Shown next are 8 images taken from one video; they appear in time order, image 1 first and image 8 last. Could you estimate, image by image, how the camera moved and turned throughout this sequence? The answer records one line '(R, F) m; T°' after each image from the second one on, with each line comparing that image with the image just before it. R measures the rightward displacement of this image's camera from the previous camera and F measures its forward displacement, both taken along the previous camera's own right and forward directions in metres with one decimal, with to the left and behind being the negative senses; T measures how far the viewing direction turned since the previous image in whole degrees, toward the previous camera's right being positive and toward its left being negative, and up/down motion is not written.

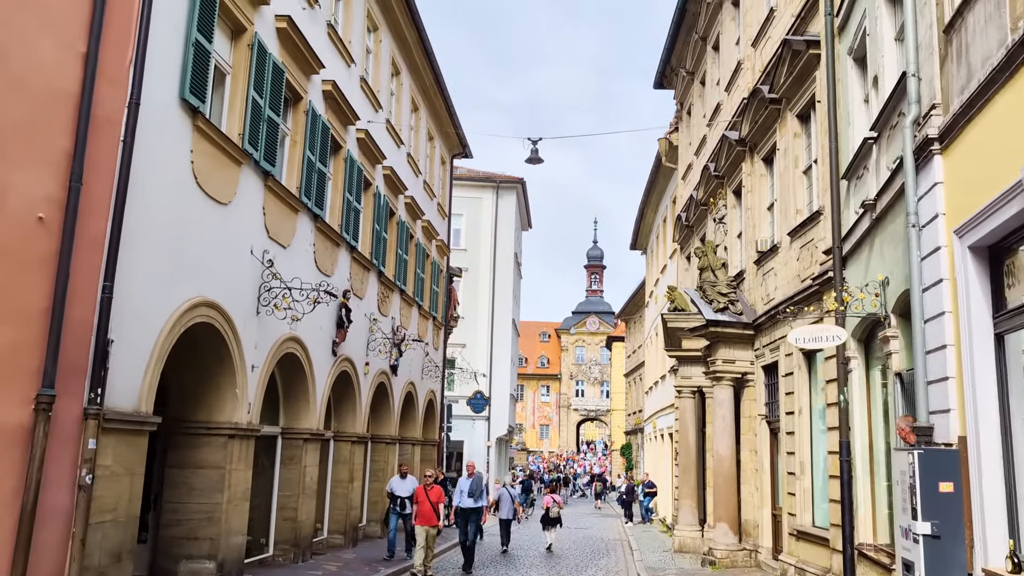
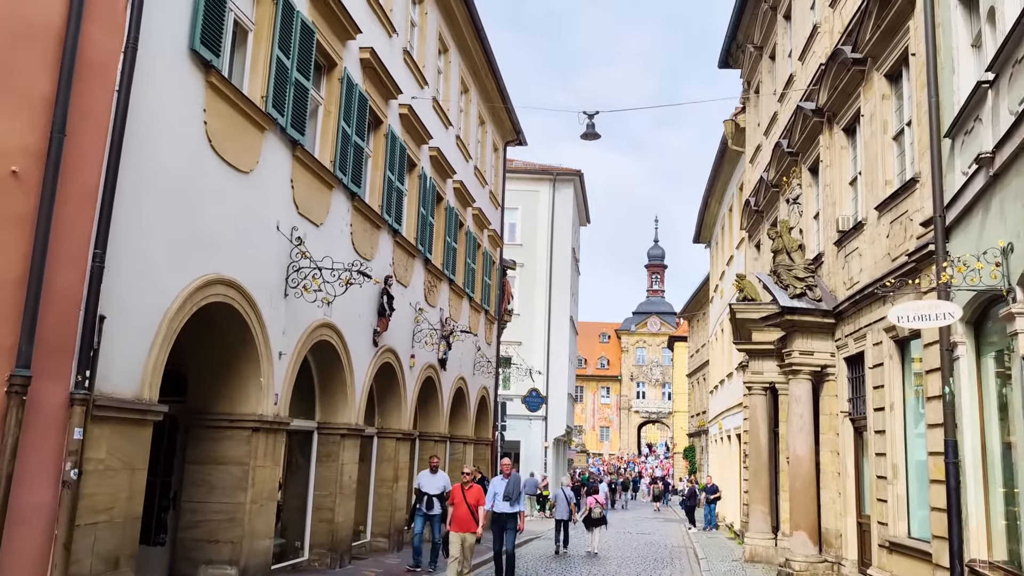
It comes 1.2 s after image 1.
(+0.1, +1.2) m; -4°
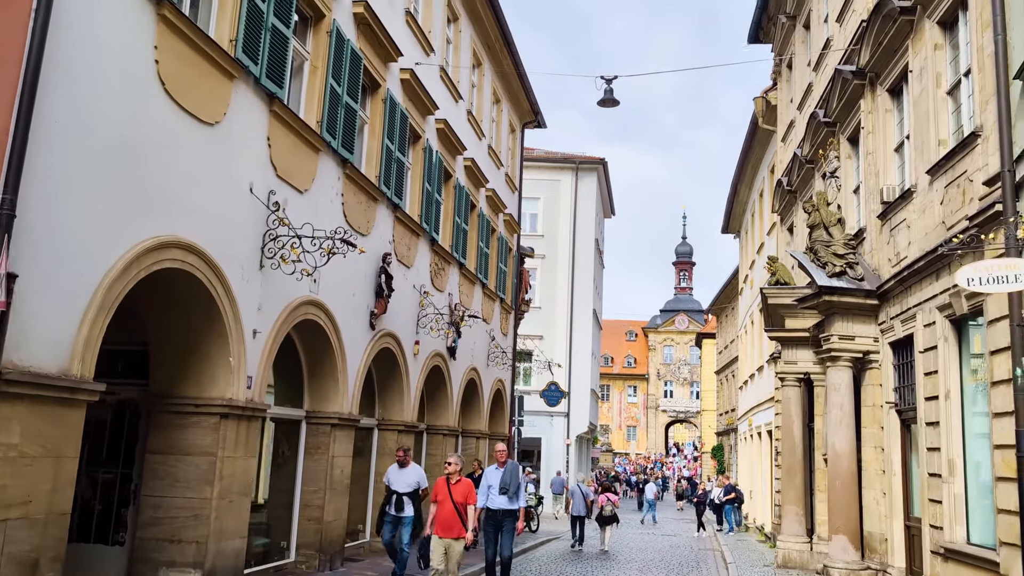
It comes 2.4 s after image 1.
(+0.3, +1.2) m; -2°
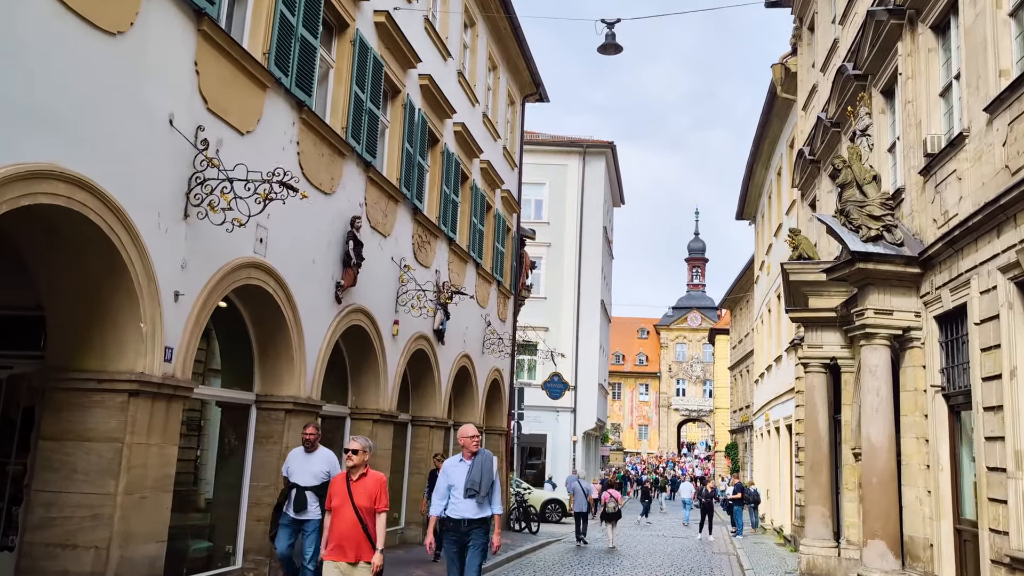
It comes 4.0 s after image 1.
(+0.3, +1.7) m; -1°
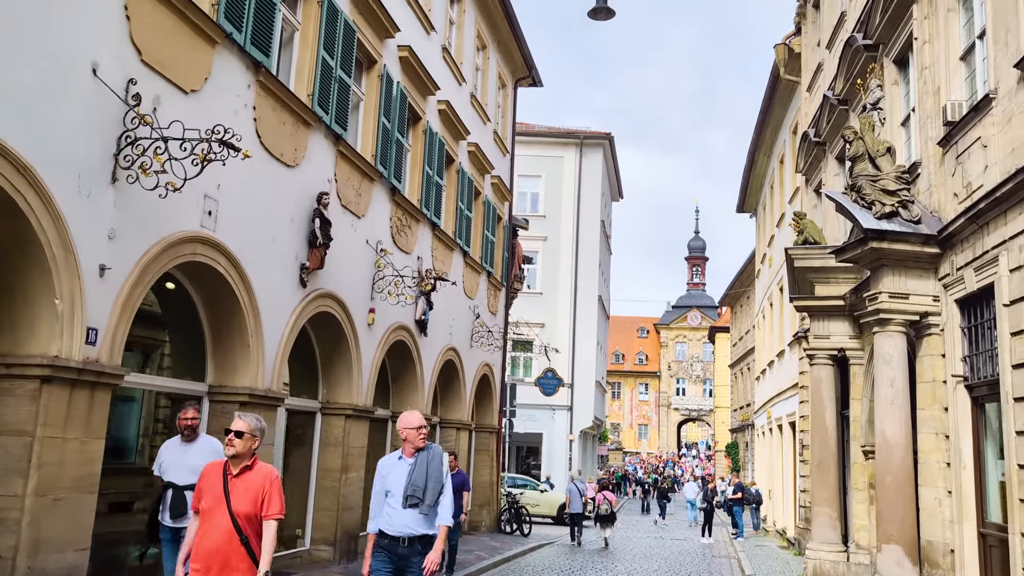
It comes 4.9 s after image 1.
(+0.2, +1.0) m; 0°
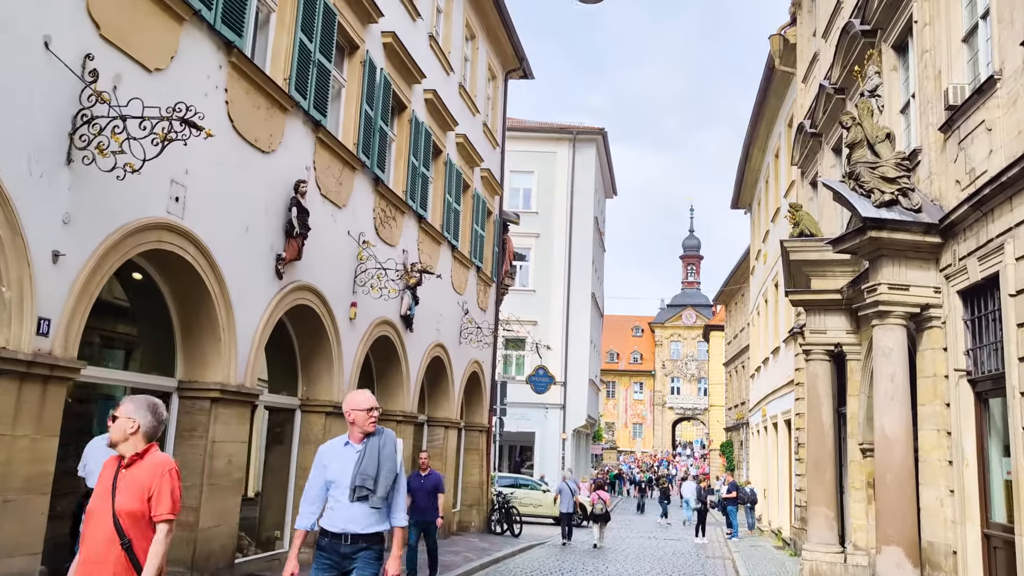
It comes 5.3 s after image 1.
(+0.1, +0.4) m; 0°
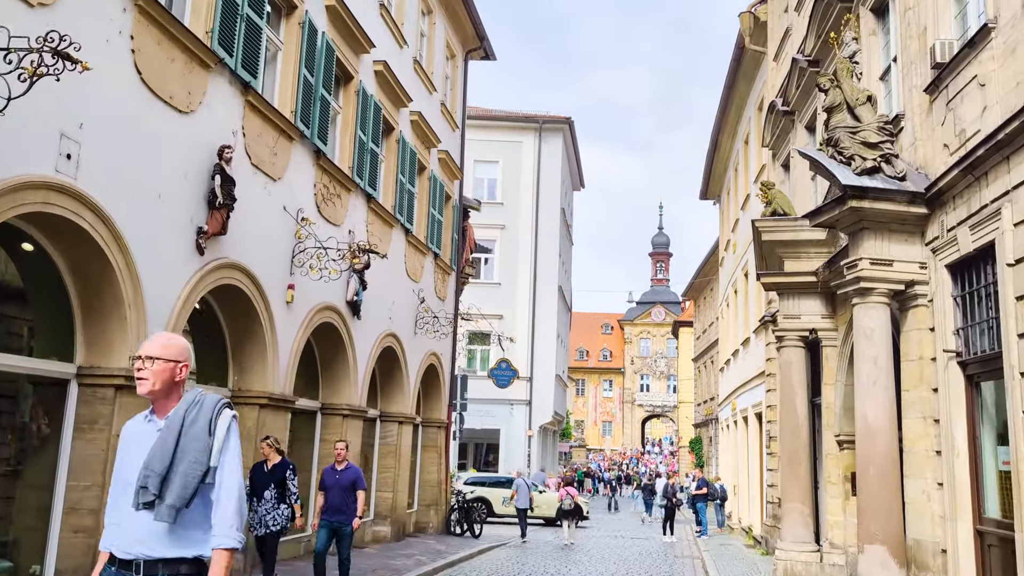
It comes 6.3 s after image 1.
(+0.2, +0.9) m; +2°
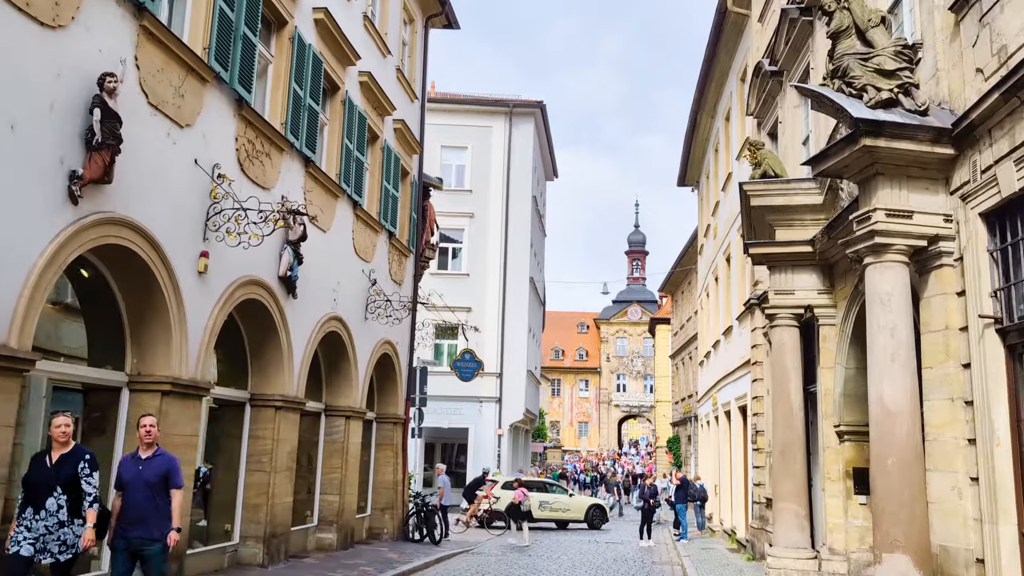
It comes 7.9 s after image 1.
(+0.3, +1.6) m; +1°
